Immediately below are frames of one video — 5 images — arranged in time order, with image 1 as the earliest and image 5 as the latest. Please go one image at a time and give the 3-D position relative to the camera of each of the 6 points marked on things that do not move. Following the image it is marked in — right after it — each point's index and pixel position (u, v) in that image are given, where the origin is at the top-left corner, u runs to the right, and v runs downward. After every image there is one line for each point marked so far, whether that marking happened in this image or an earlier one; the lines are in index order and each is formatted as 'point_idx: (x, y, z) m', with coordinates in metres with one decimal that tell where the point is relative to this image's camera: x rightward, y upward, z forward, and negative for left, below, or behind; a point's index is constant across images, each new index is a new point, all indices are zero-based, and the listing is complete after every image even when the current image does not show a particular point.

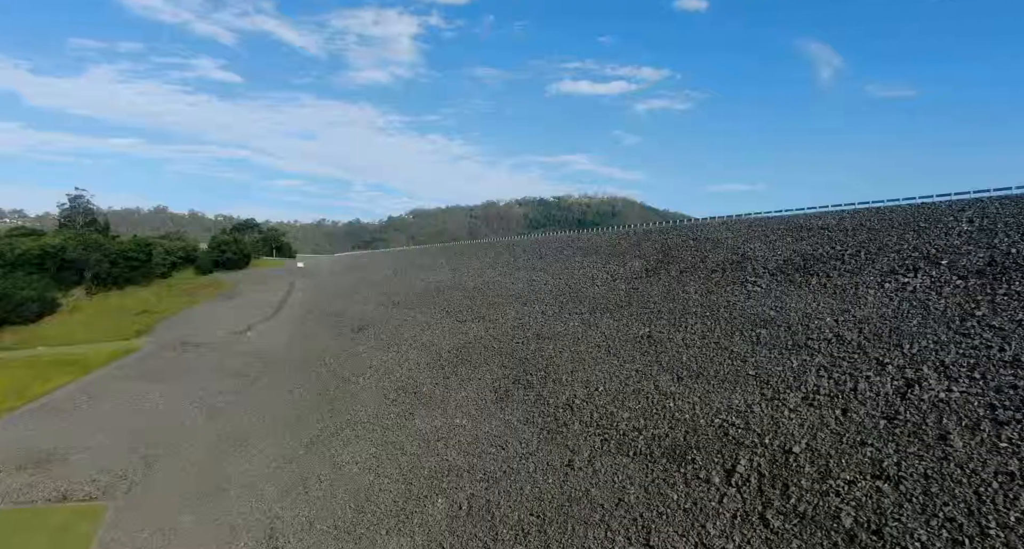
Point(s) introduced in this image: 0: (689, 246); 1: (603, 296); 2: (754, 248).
0: (+5.2, +0.8, +17.3) m
1: (+2.5, -0.7, +16.5) m
2: (+6.5, +0.6, +15.6) m
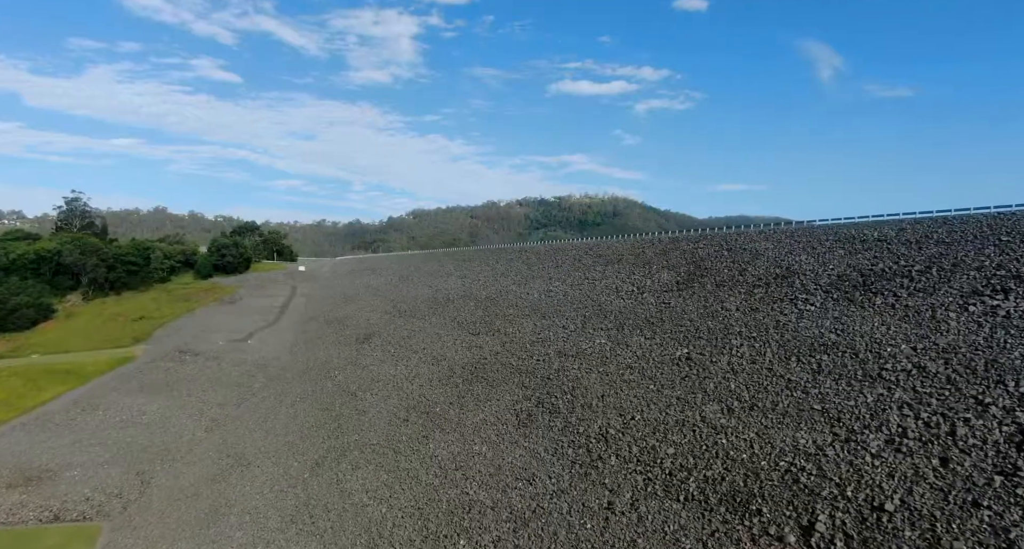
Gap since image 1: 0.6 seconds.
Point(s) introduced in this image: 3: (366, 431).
0: (+5.7, +0.4, +16.1) m
1: (+3.1, -1.0, +15.4) m
2: (+7.0, +0.3, +14.5) m
3: (-4.4, -4.7, +18.1) m
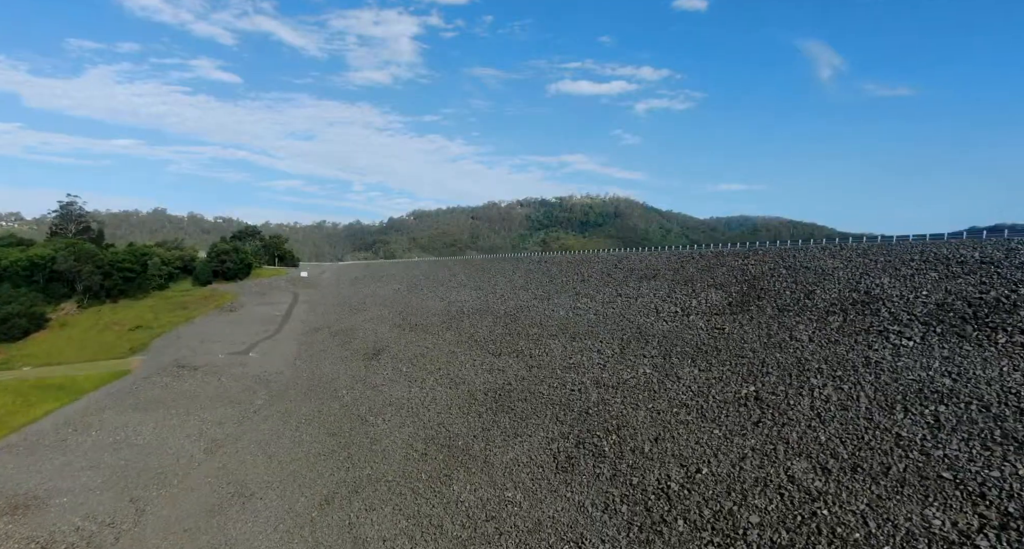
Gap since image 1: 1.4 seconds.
0: (+6.4, 0.0, +14.5) m
1: (+3.8, -1.5, +13.8) m
2: (+7.7, -0.2, +12.9) m
3: (-3.6, -5.2, +16.5) m
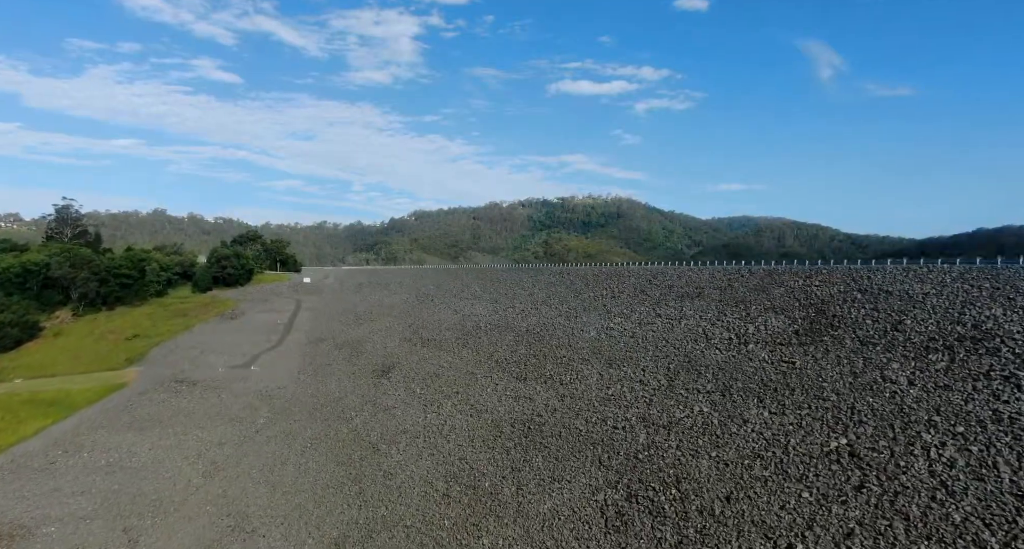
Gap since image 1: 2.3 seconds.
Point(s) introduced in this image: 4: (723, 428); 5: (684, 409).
0: (+7.2, -0.5, +12.9) m
1: (+4.6, -2.0, +12.2) m
2: (+8.5, -0.6, +11.2) m
3: (-2.9, -5.7, +14.9) m
4: (+3.9, -2.8, +11.1) m
5: (+3.5, -2.7, +12.2) m
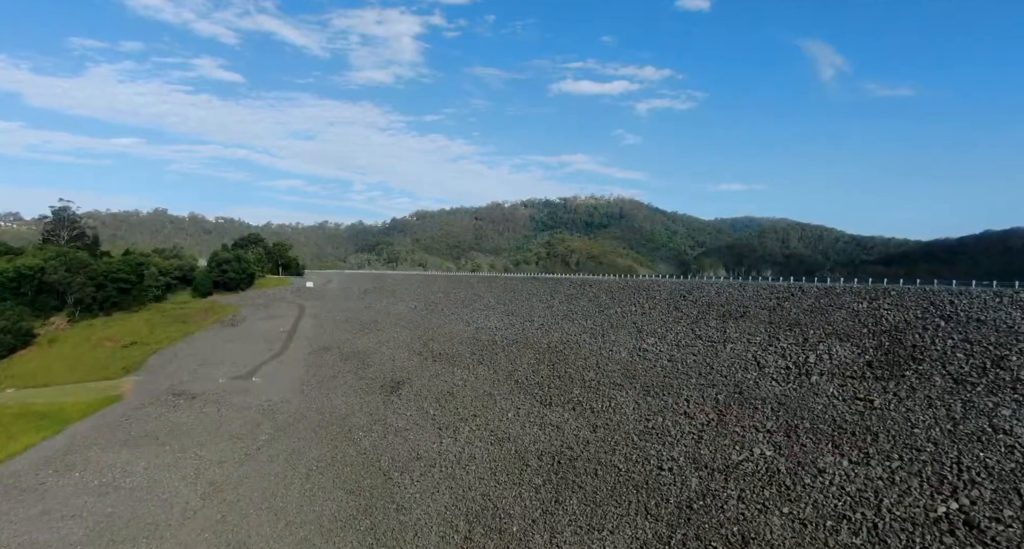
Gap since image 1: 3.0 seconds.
0: (+7.8, -1.0, +11.5) m
1: (+5.2, -2.4, +10.8) m
2: (+9.1, -1.1, +9.8) m
3: (-2.2, -6.1, +13.5) m
4: (+4.5, -3.2, +9.7) m
5: (+4.1, -3.1, +10.8) m
